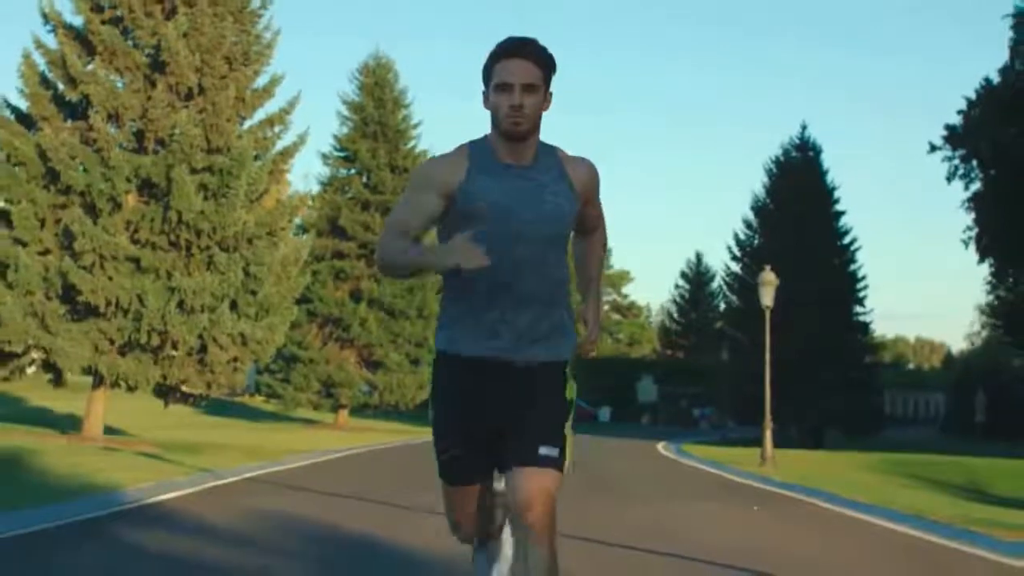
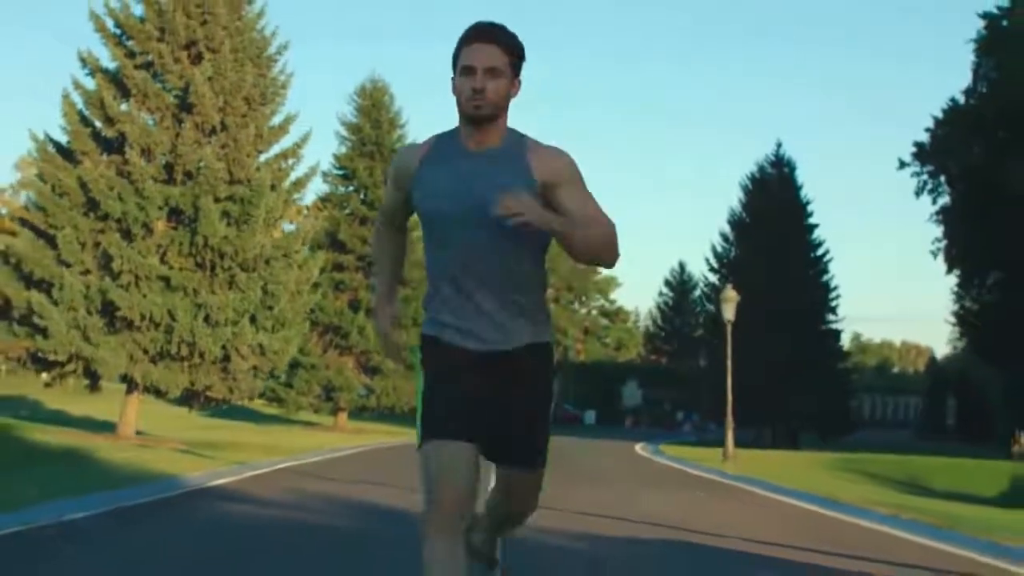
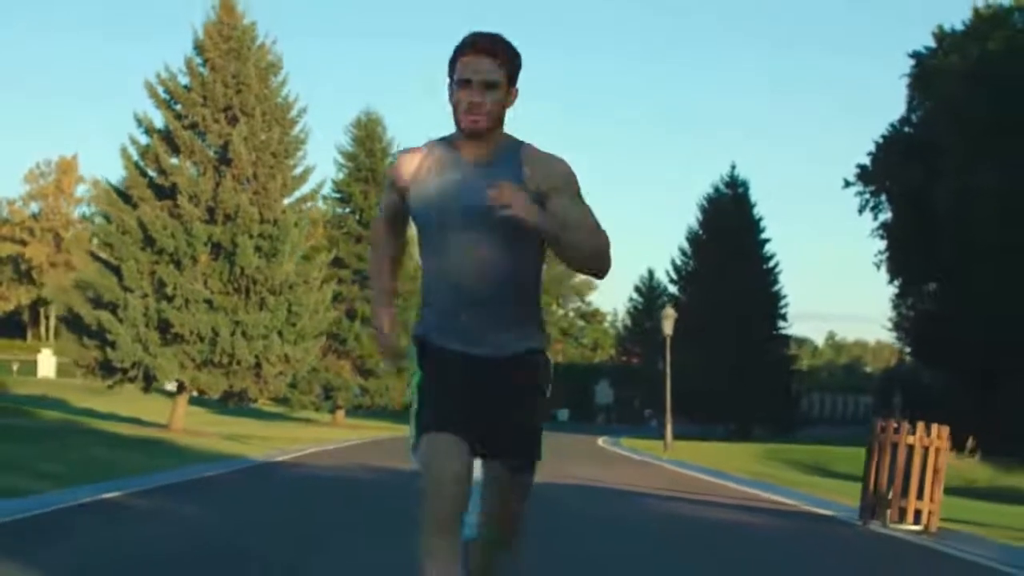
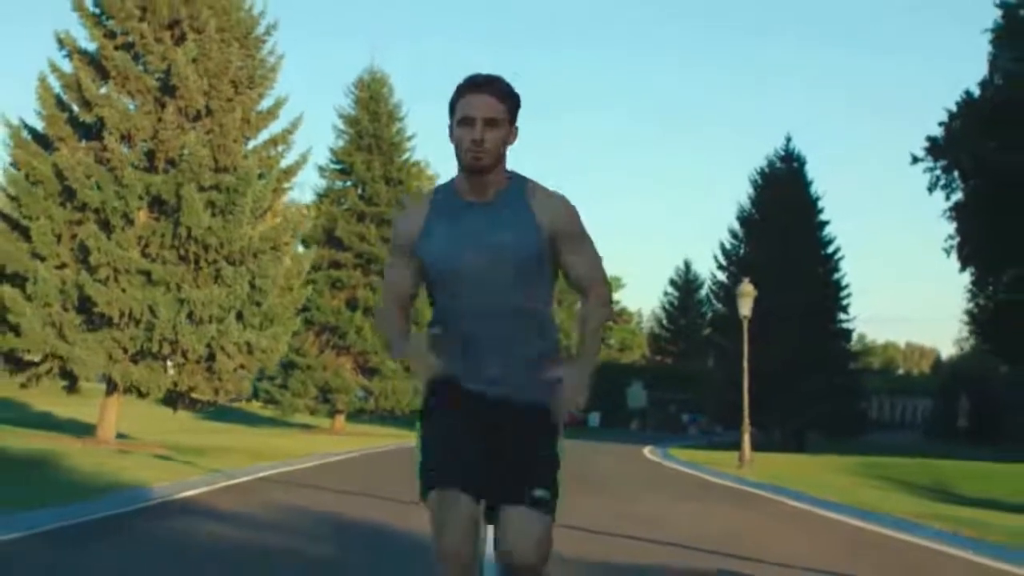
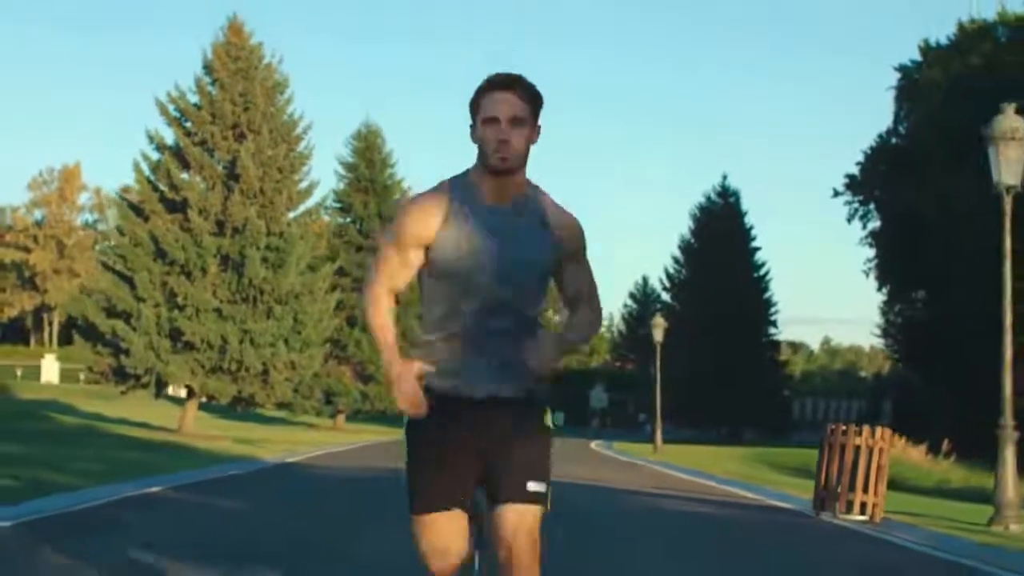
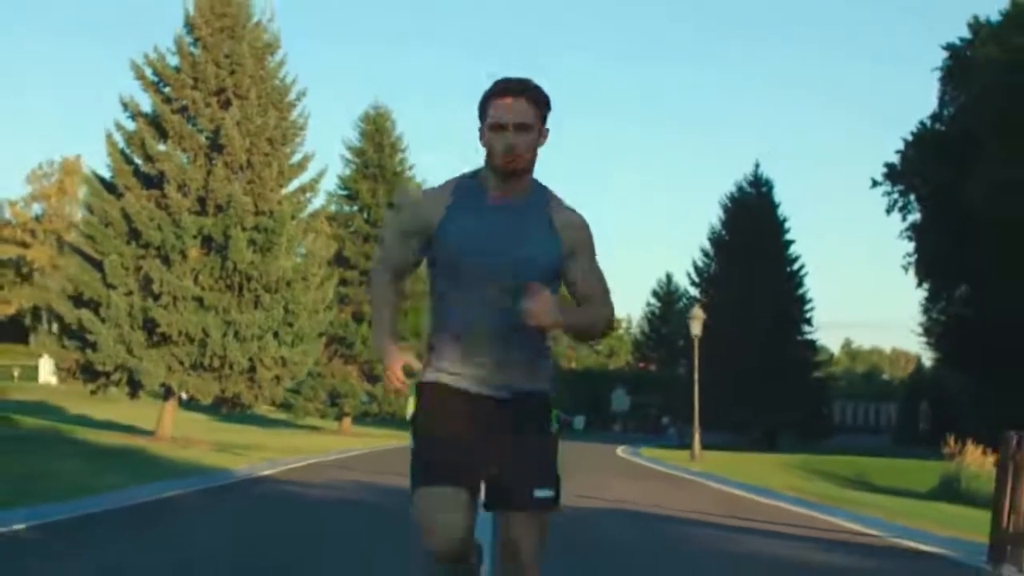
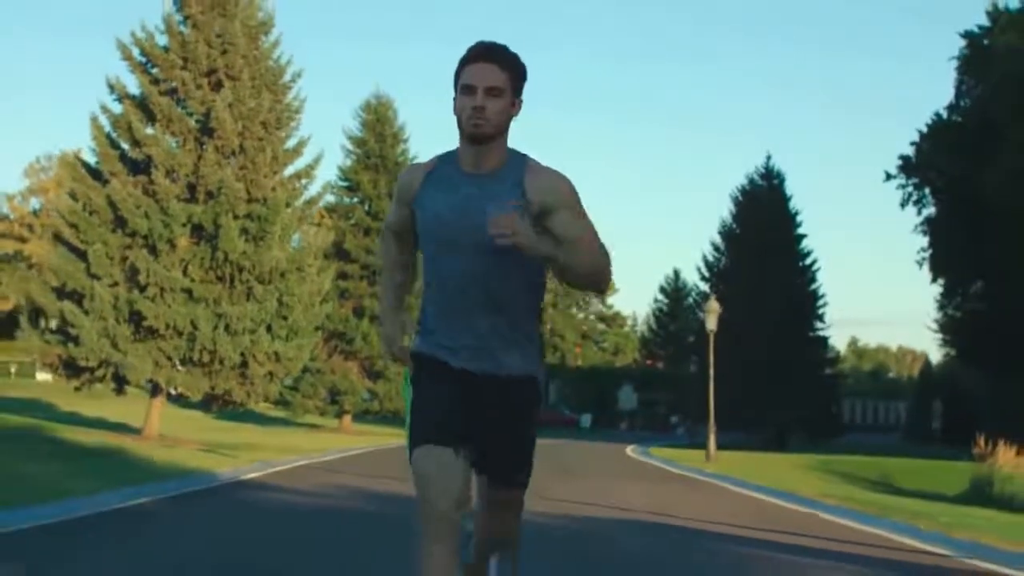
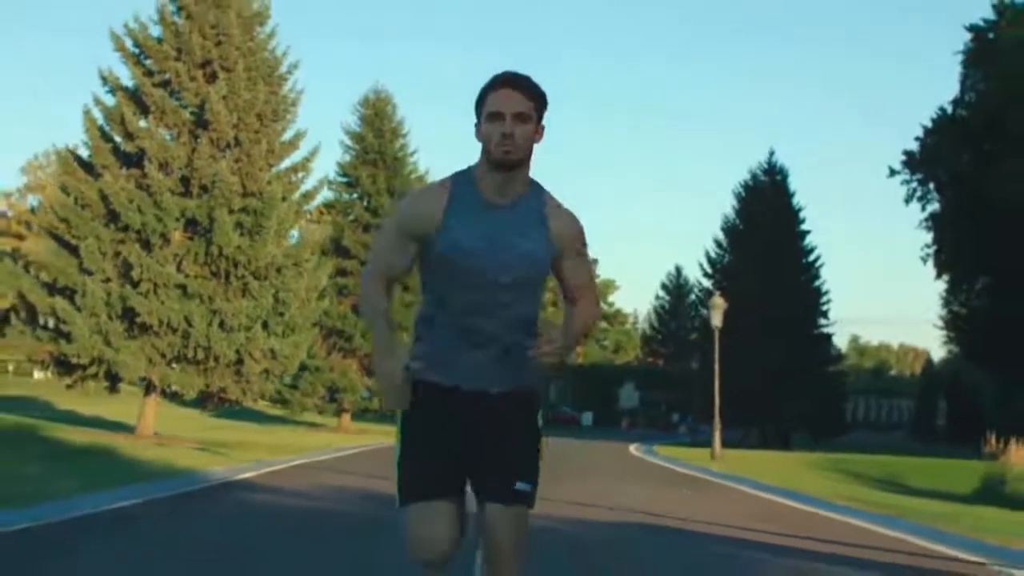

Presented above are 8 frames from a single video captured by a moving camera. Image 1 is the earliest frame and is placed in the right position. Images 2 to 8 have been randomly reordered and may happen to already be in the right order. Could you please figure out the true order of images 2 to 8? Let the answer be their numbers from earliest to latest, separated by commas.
4, 2, 8, 7, 6, 3, 5
